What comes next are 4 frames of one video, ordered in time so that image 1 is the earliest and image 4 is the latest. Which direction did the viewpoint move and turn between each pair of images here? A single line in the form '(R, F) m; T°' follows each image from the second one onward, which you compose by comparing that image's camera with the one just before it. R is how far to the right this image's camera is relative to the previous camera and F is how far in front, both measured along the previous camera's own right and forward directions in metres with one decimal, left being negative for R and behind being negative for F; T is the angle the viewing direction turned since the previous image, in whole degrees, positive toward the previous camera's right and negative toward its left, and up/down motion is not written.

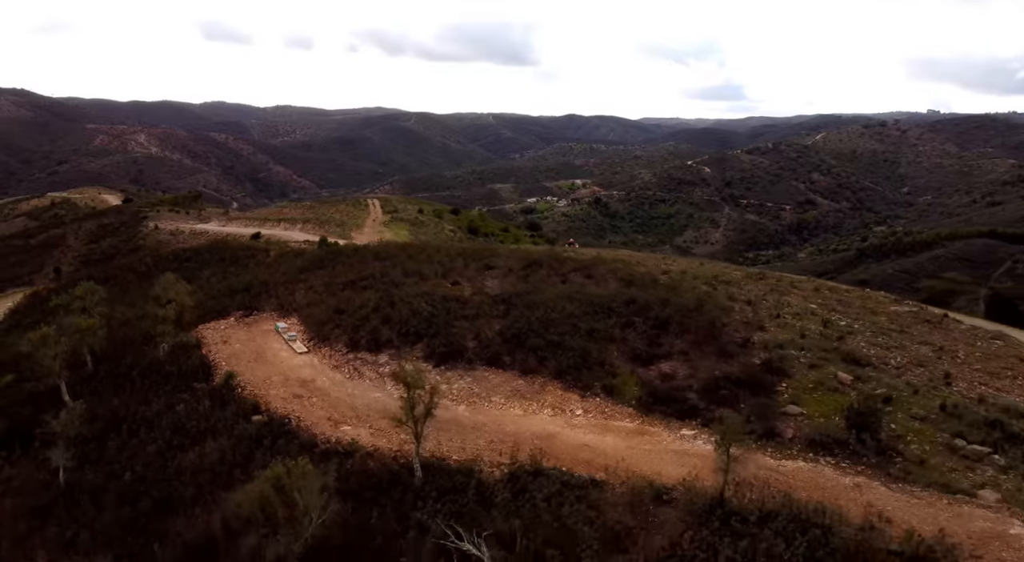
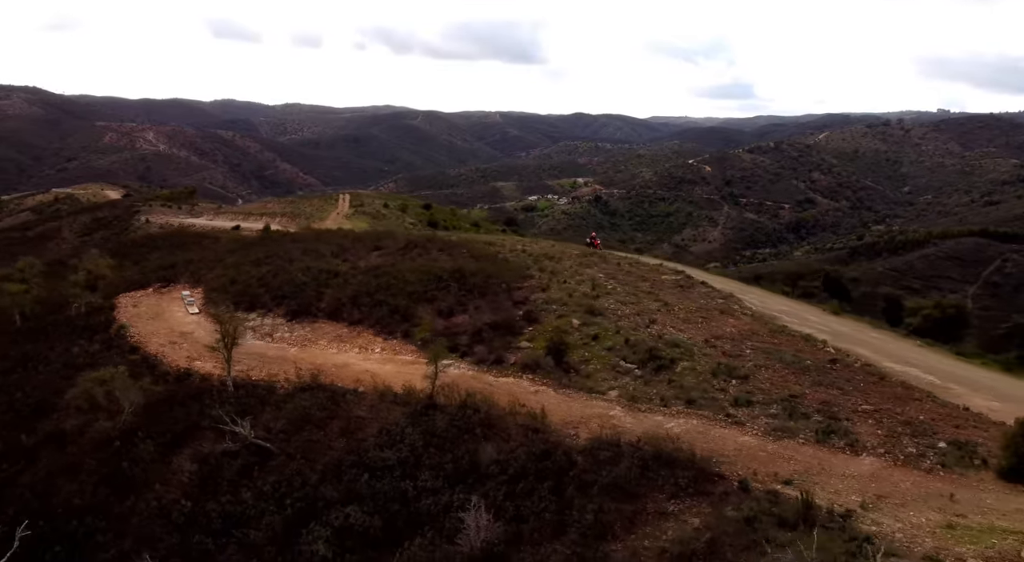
(+5.7, -5.3) m; +1°
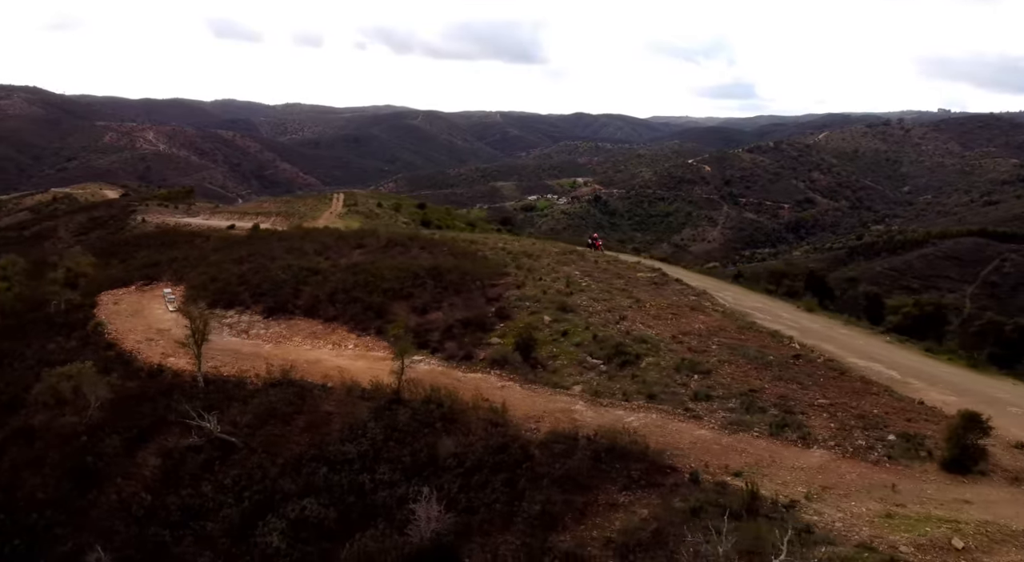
(+0.8, -0.2) m; 0°
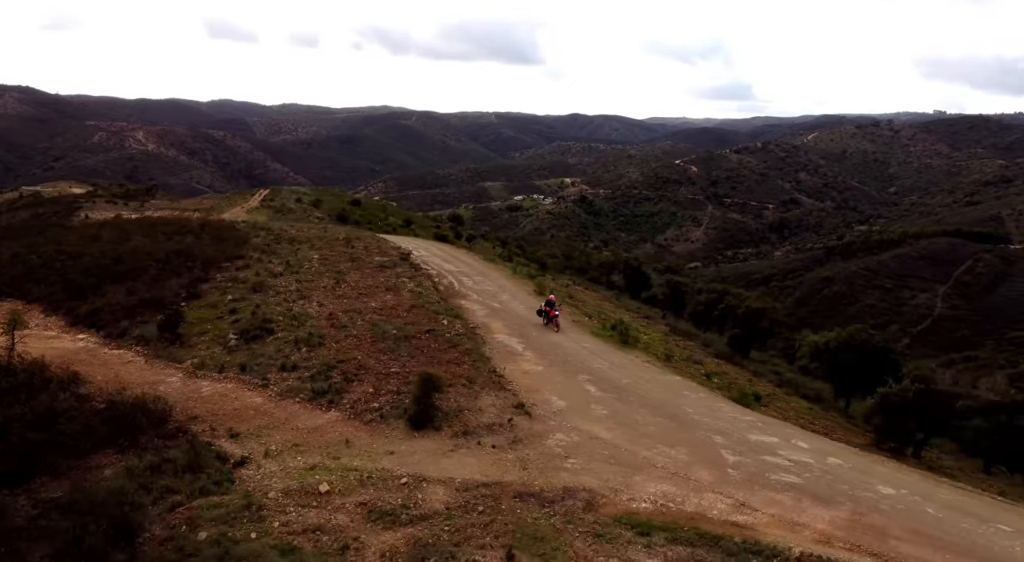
(+8.7, -0.7) m; +4°
